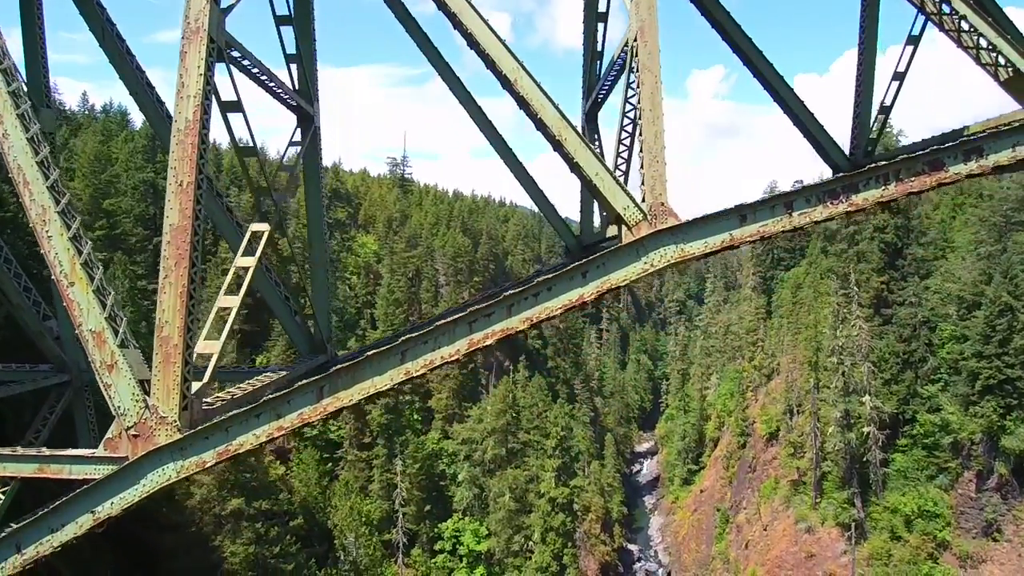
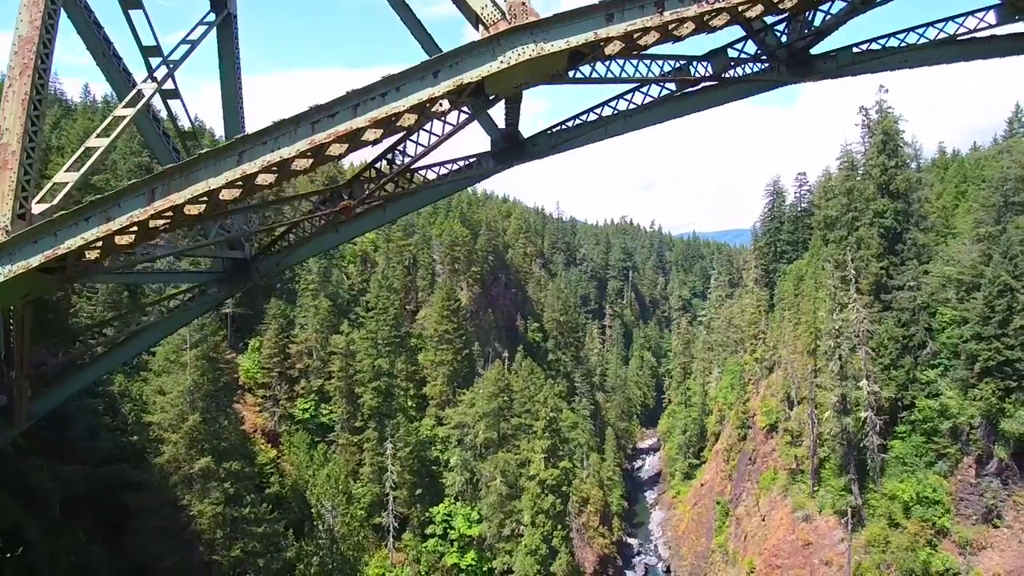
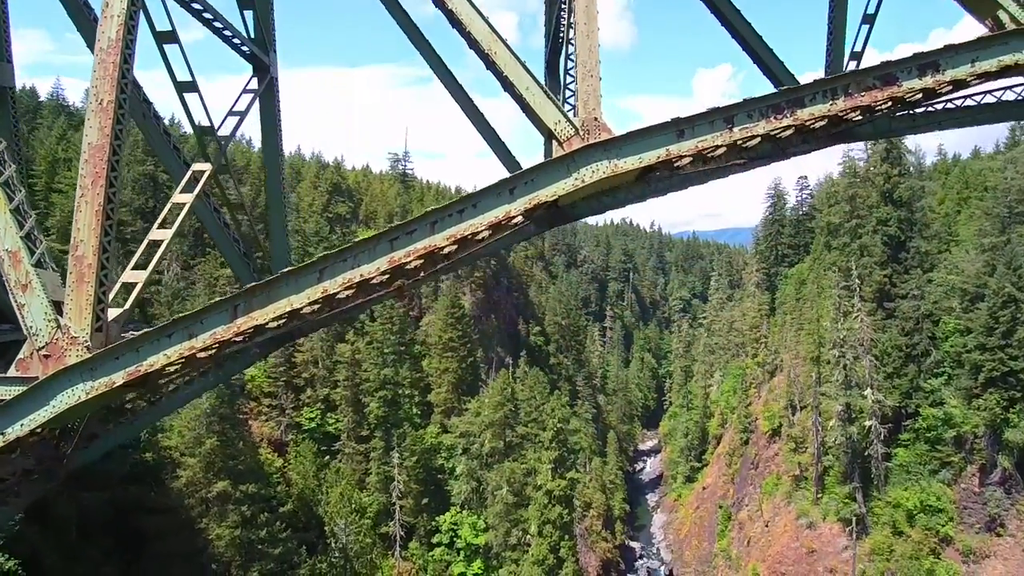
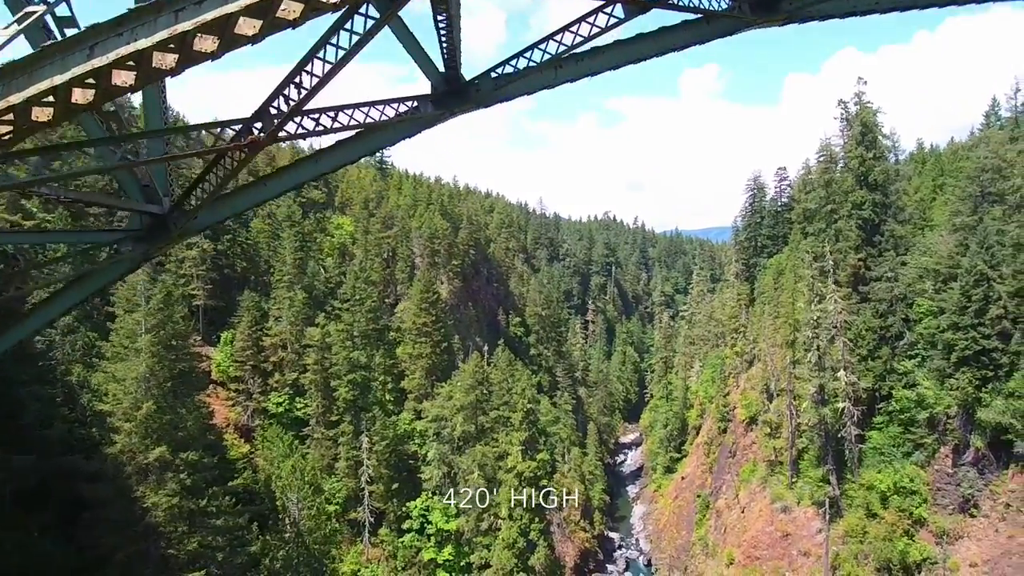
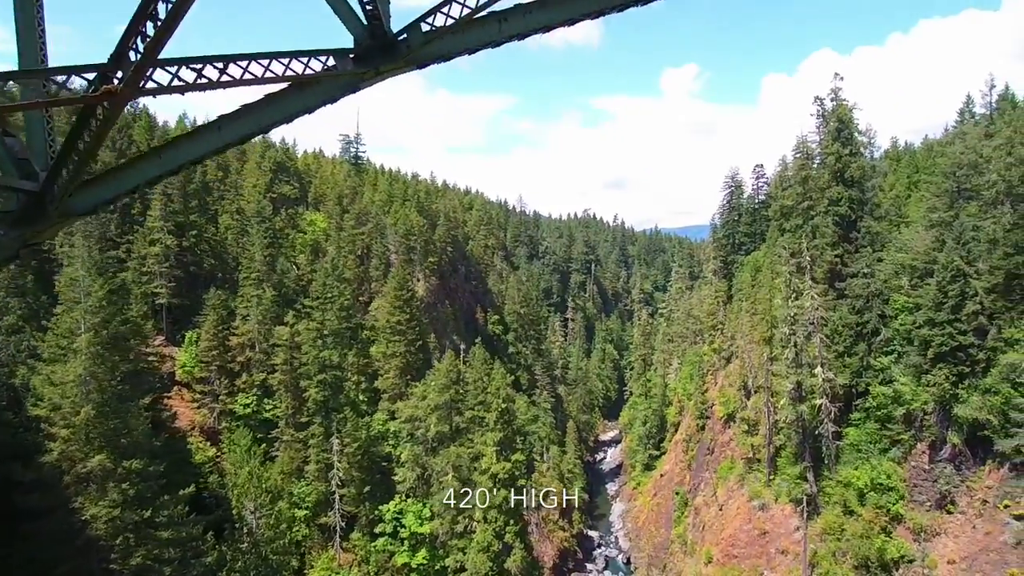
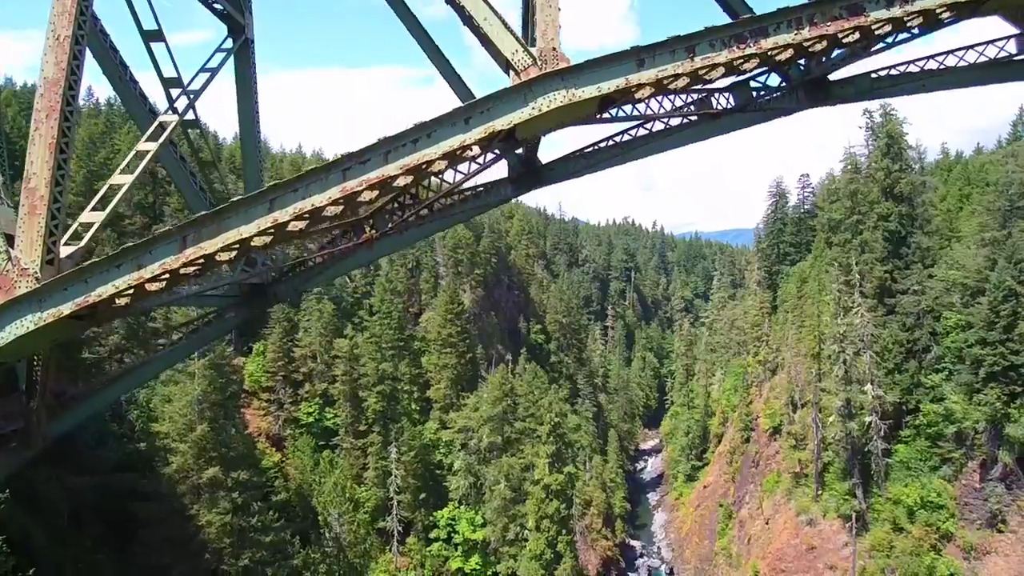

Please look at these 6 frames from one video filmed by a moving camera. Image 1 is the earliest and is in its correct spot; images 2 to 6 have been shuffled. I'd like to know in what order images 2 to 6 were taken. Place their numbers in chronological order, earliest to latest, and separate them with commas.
3, 6, 2, 4, 5
